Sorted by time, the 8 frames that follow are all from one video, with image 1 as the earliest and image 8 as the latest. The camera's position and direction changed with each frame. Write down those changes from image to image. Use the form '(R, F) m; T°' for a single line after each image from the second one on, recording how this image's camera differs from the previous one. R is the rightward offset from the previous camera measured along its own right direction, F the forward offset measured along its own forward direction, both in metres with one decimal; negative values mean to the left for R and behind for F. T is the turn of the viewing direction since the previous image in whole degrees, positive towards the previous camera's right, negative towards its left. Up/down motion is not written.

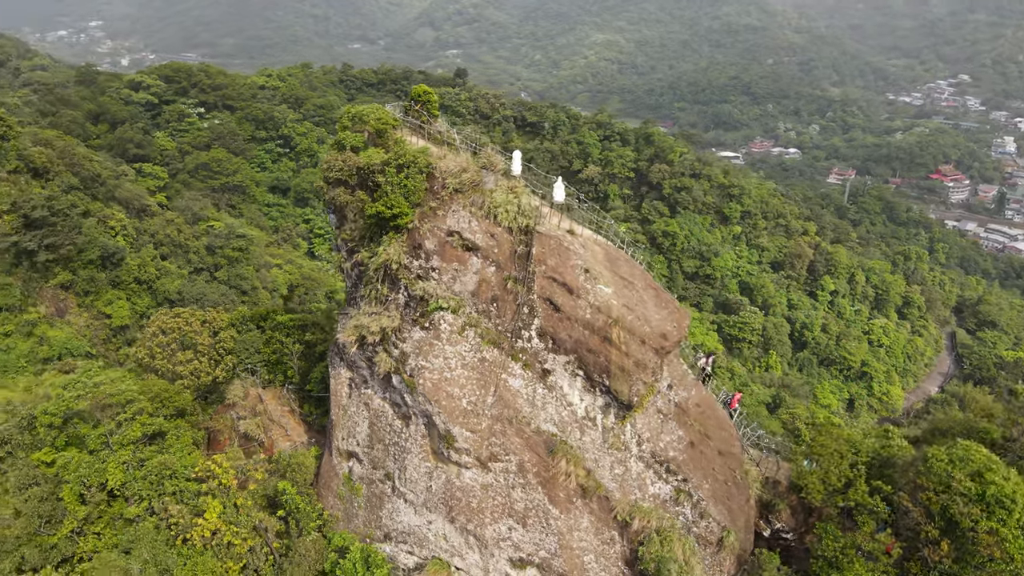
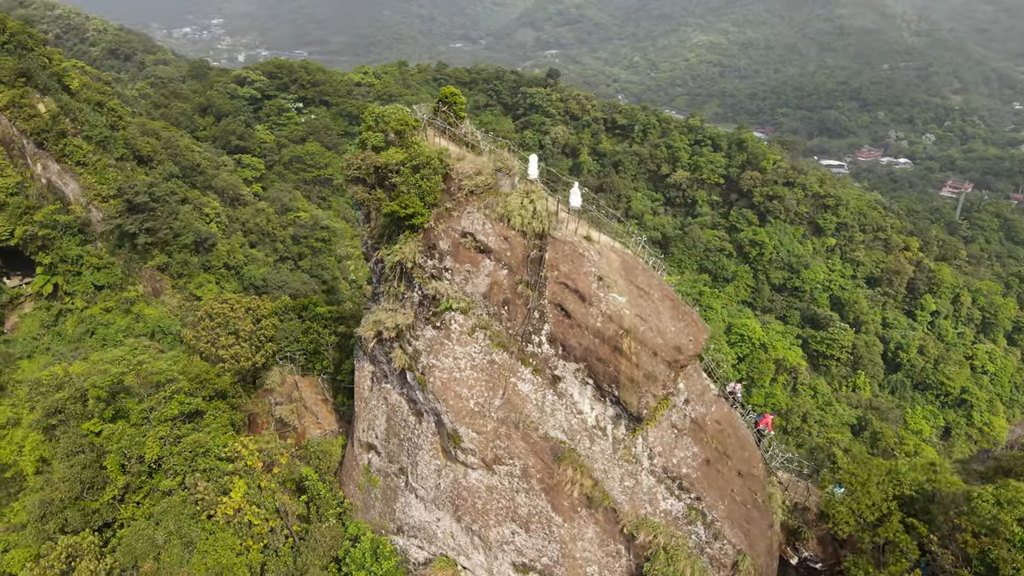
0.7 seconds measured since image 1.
(+0.8, +0.1) m; -7°
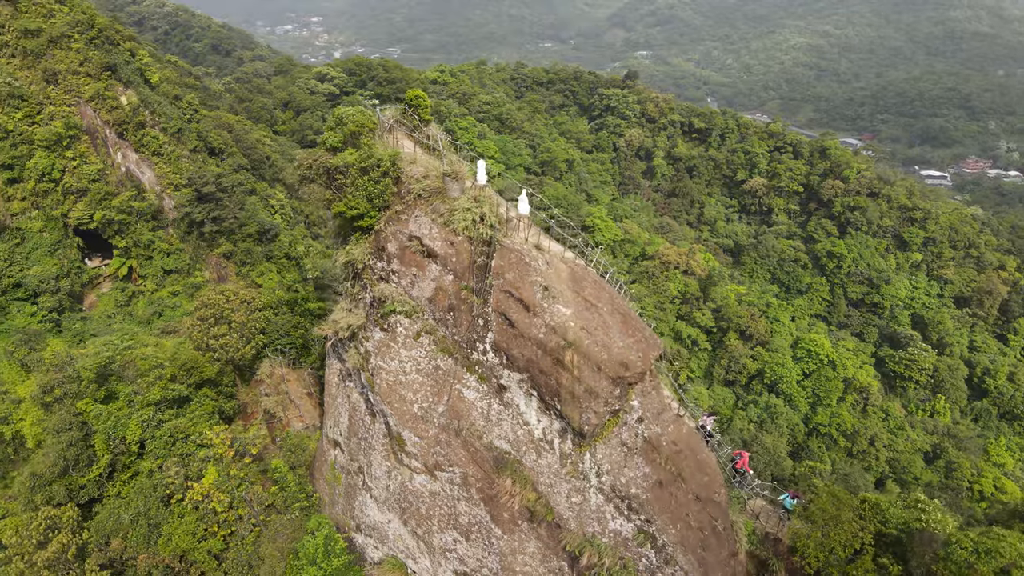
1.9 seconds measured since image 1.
(+1.4, +0.2) m; -6°
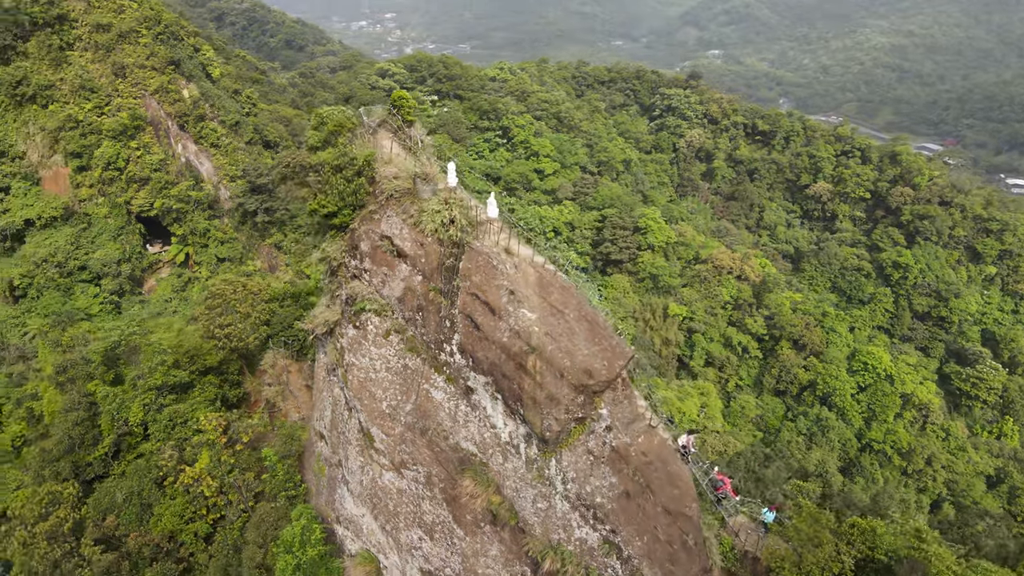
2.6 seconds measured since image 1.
(+1.0, 0.0) m; -5°
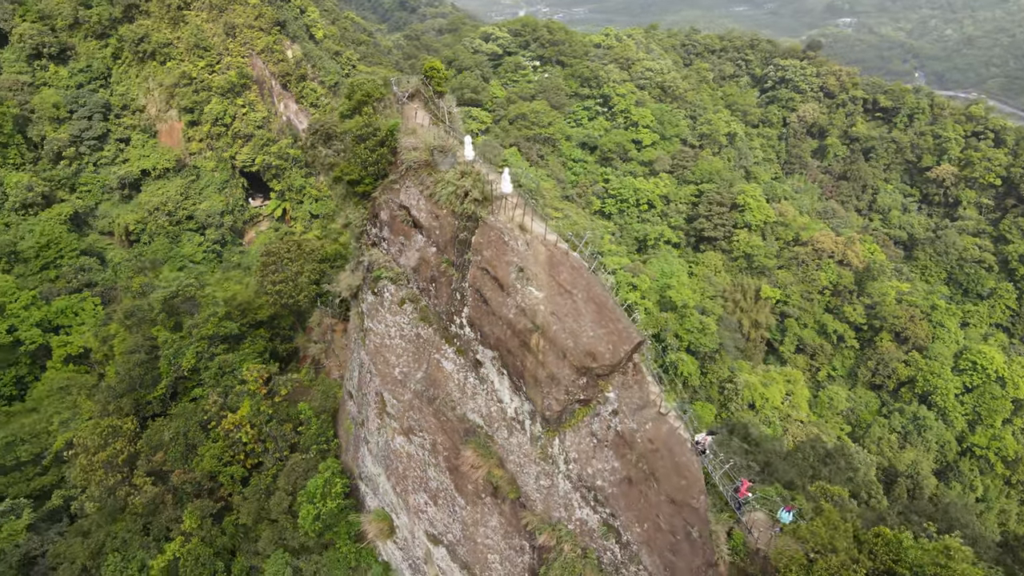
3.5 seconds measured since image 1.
(+0.9, +0.1) m; -8°
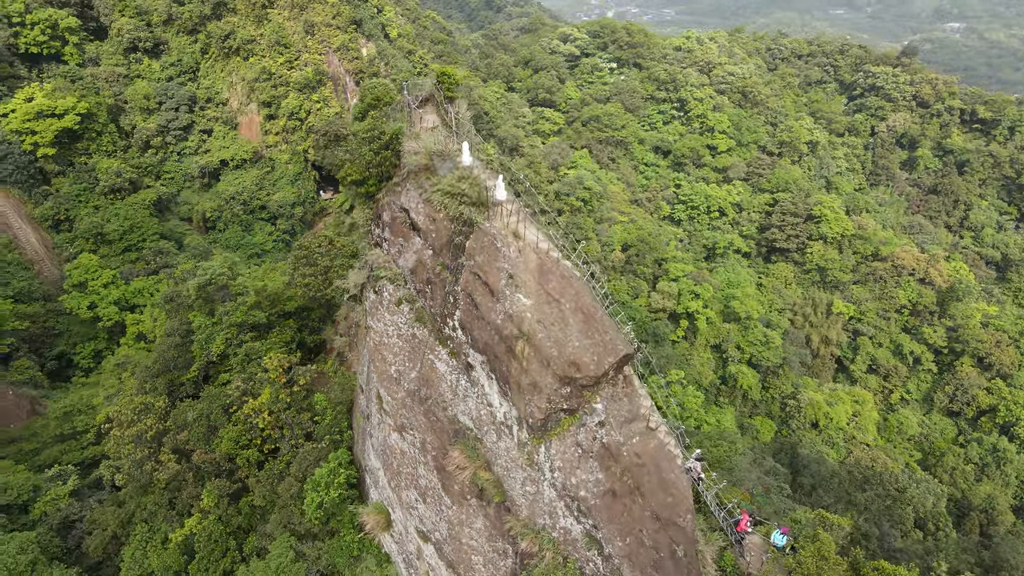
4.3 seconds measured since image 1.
(+0.9, 0.0) m; -6°
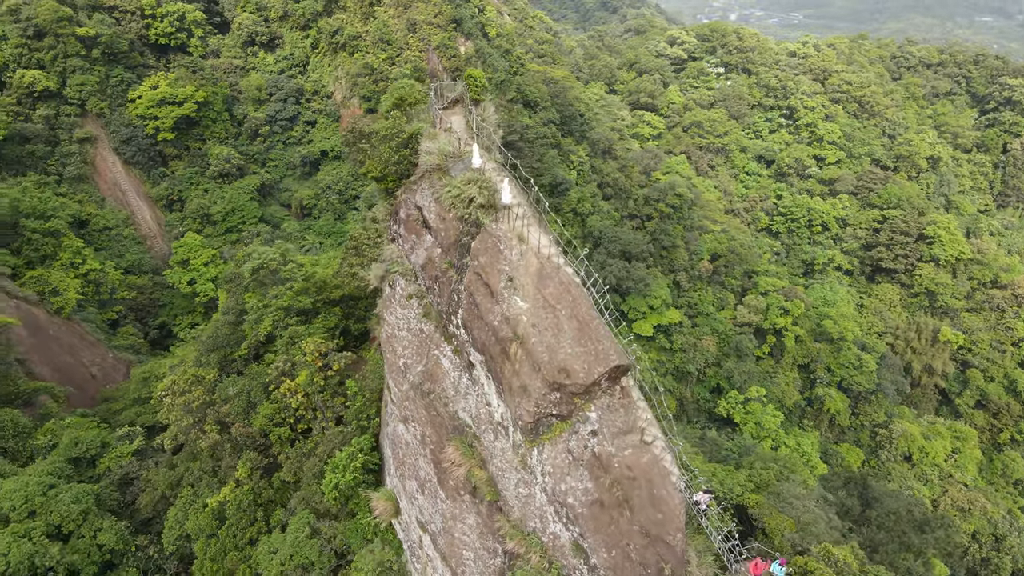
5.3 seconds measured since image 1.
(+1.0, 0.0) m; -8°
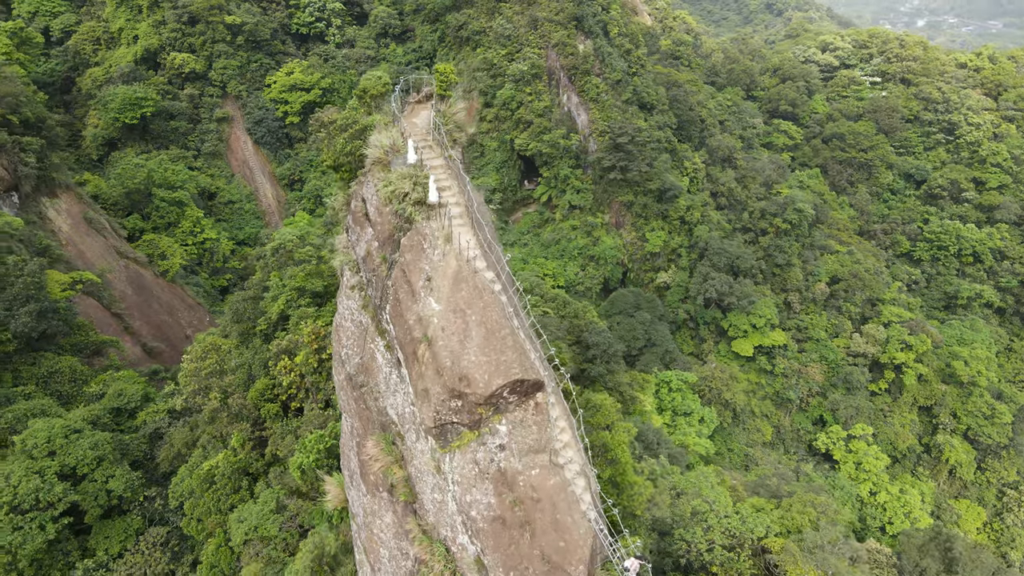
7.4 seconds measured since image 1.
(+2.2, +0.5) m; -11°
